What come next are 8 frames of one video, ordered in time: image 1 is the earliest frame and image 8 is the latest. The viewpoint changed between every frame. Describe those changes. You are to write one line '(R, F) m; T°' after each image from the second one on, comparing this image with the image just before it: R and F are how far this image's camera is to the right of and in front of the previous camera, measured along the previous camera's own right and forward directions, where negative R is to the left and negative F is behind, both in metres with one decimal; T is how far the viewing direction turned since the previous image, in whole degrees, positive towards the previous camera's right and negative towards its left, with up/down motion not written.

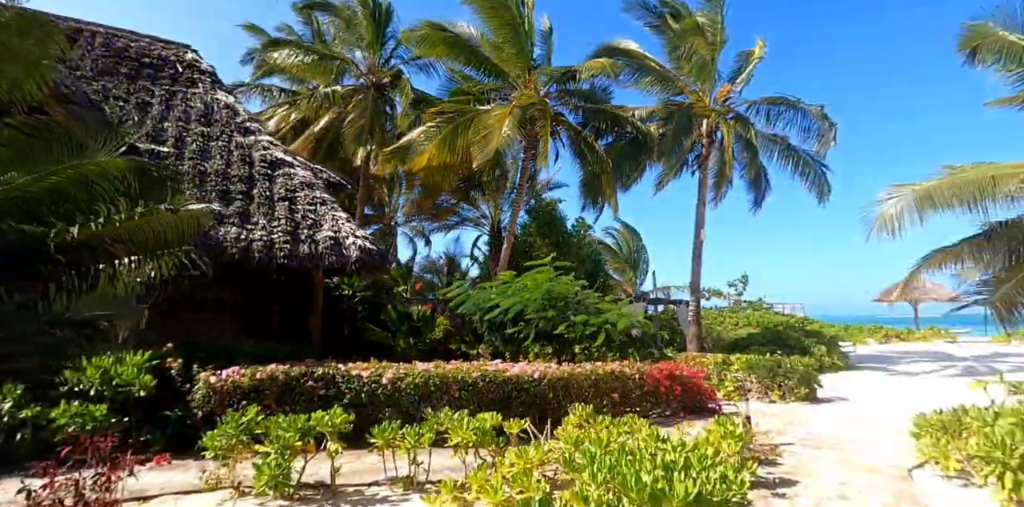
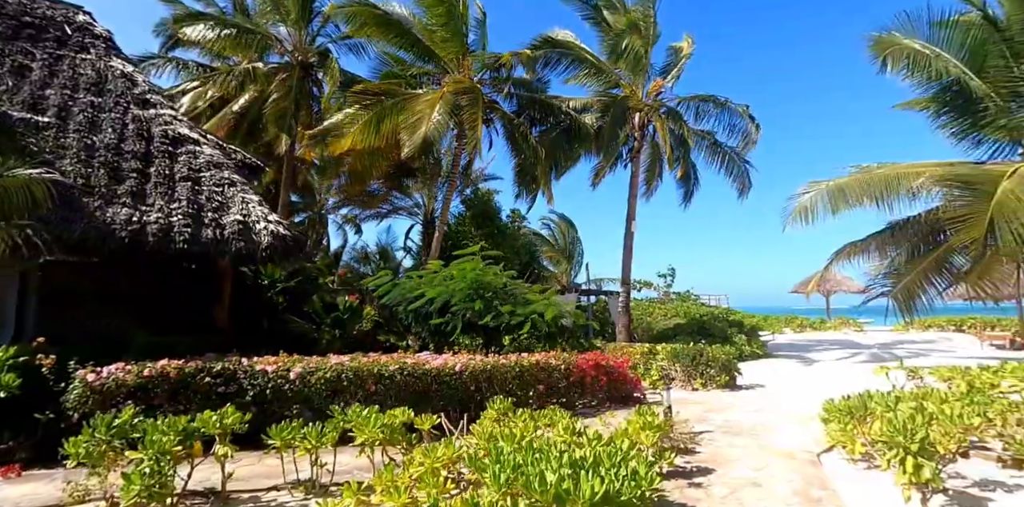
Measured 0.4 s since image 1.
(+0.2, +0.3) m; +7°
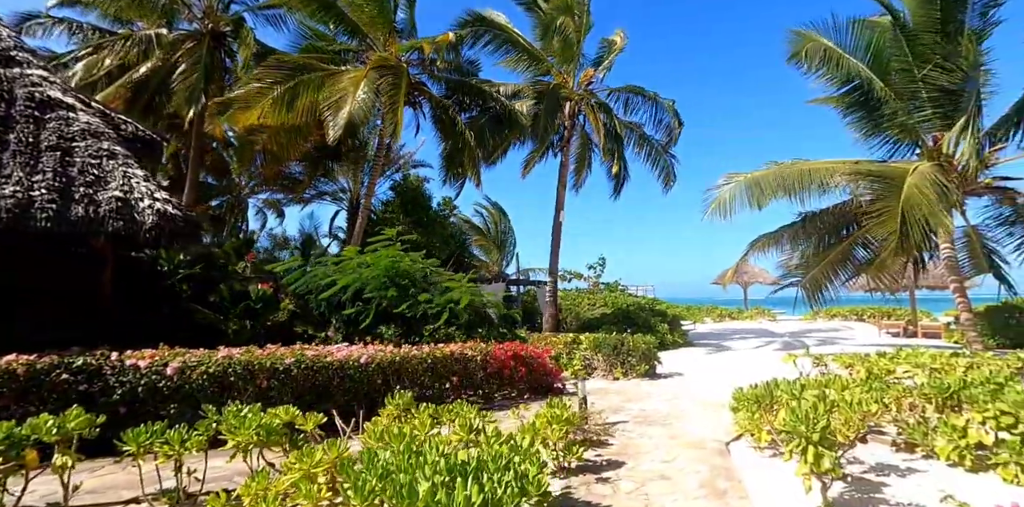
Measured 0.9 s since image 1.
(+0.3, +0.4) m; +7°
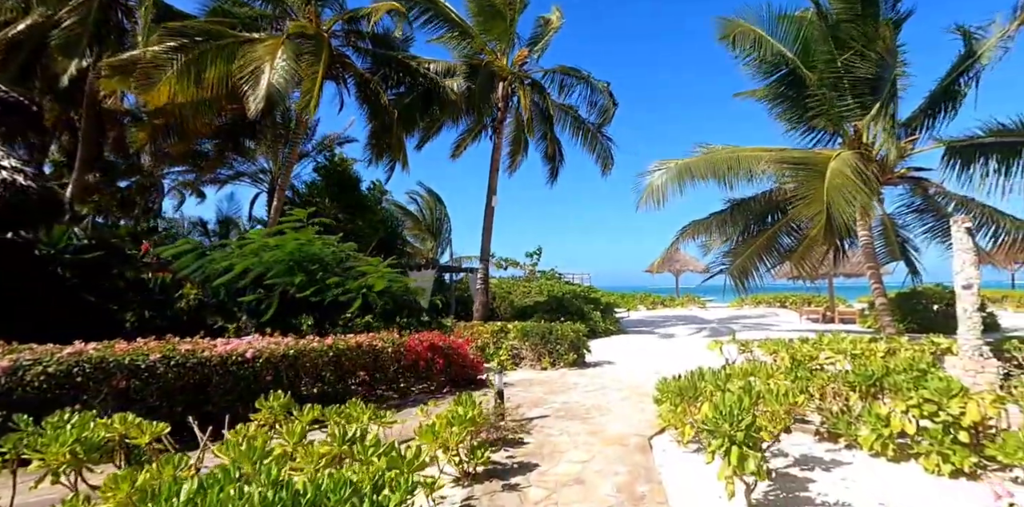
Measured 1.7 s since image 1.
(+0.3, +0.6) m; +6°
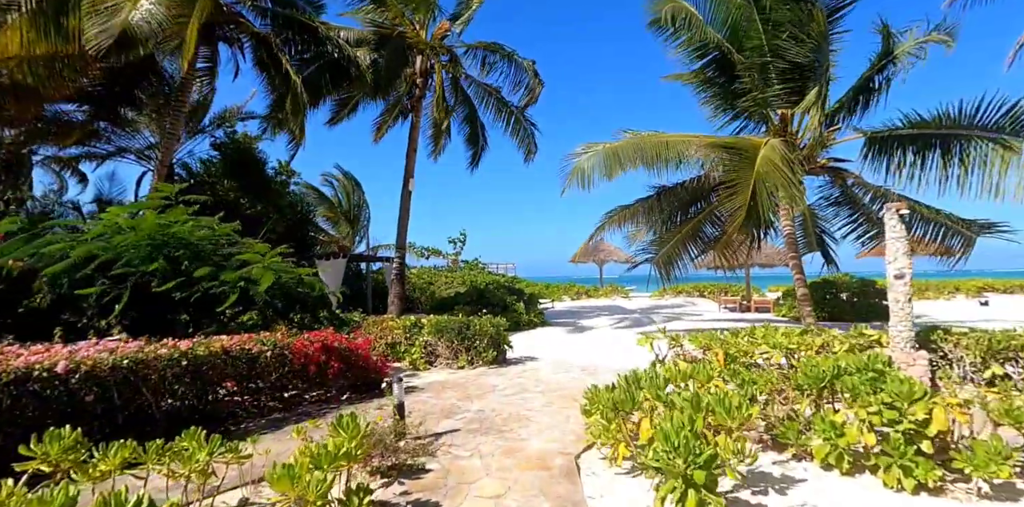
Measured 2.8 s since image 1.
(+0.2, +0.9) m; +8°
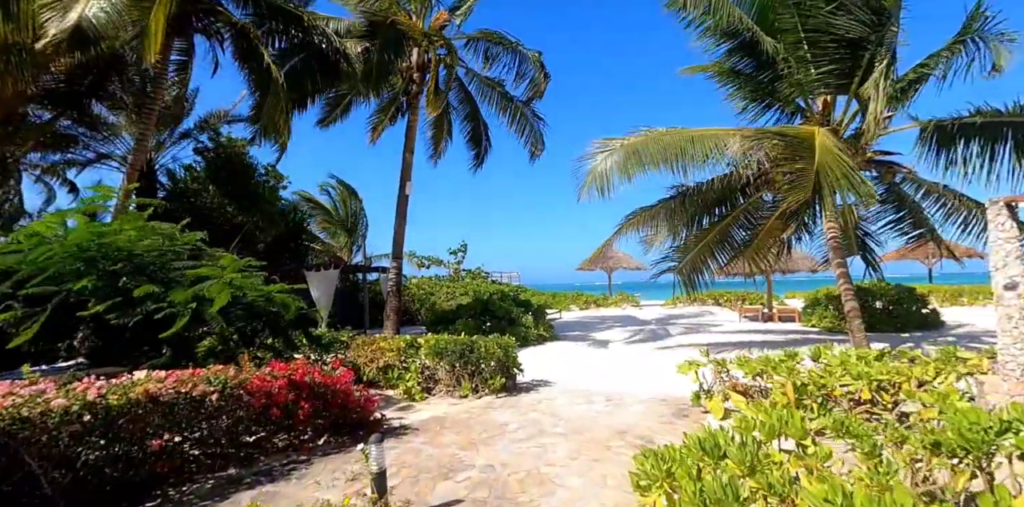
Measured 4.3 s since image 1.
(-0.1, +1.2) m; 0°
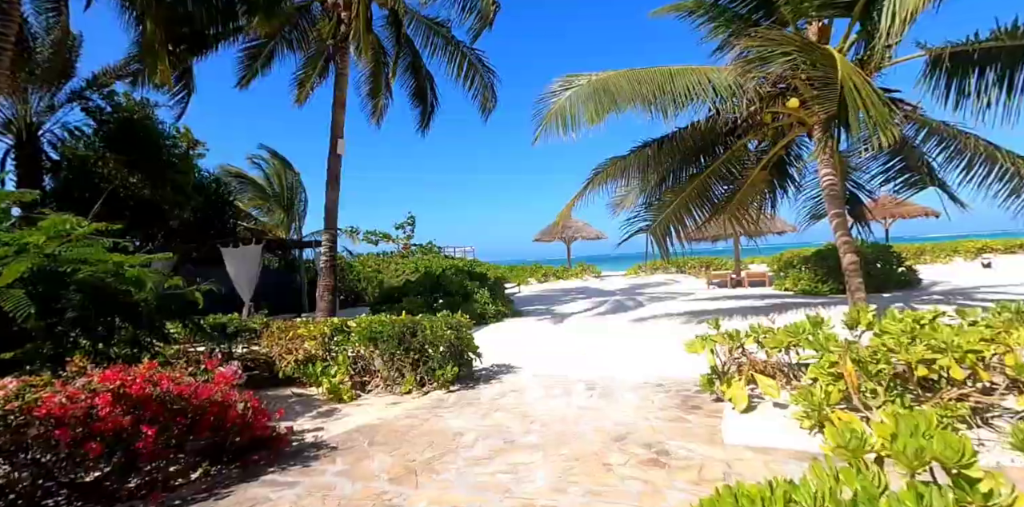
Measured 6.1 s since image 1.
(0.0, +1.5) m; +5°
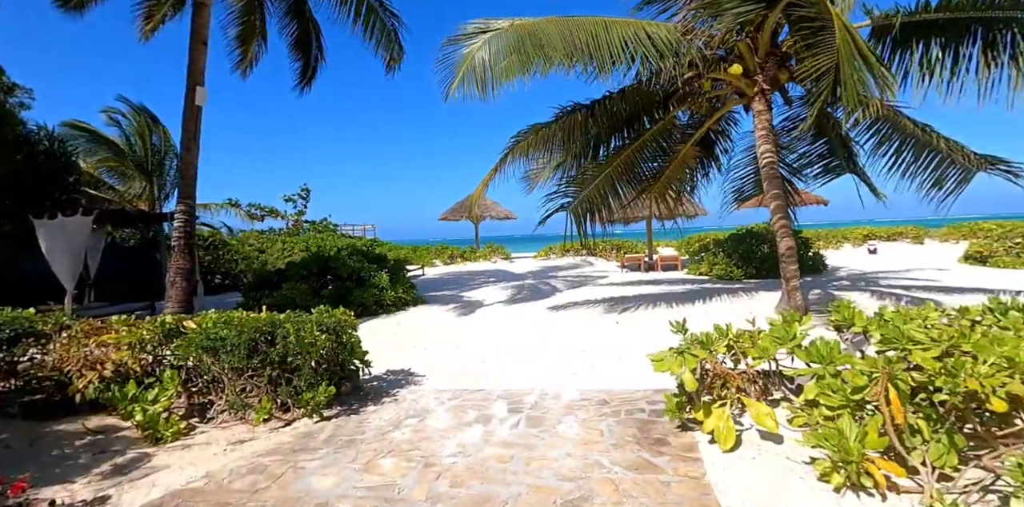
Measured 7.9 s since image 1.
(0.0, +1.3) m; +10°
